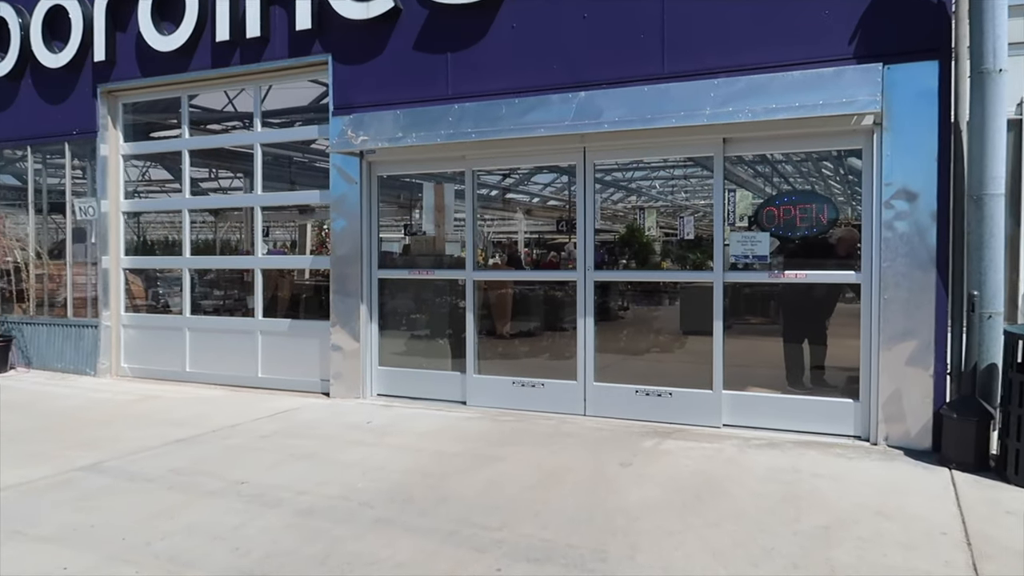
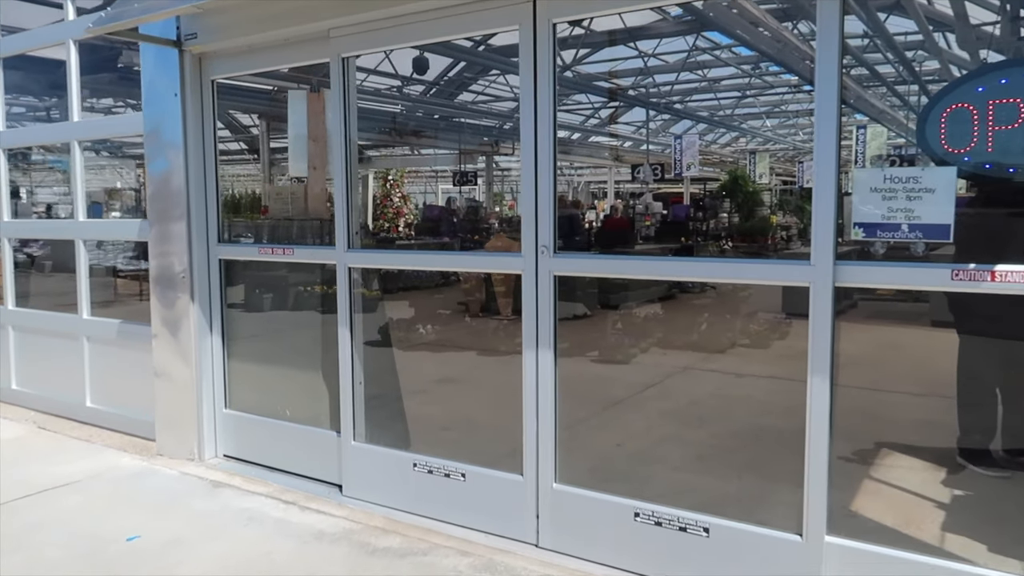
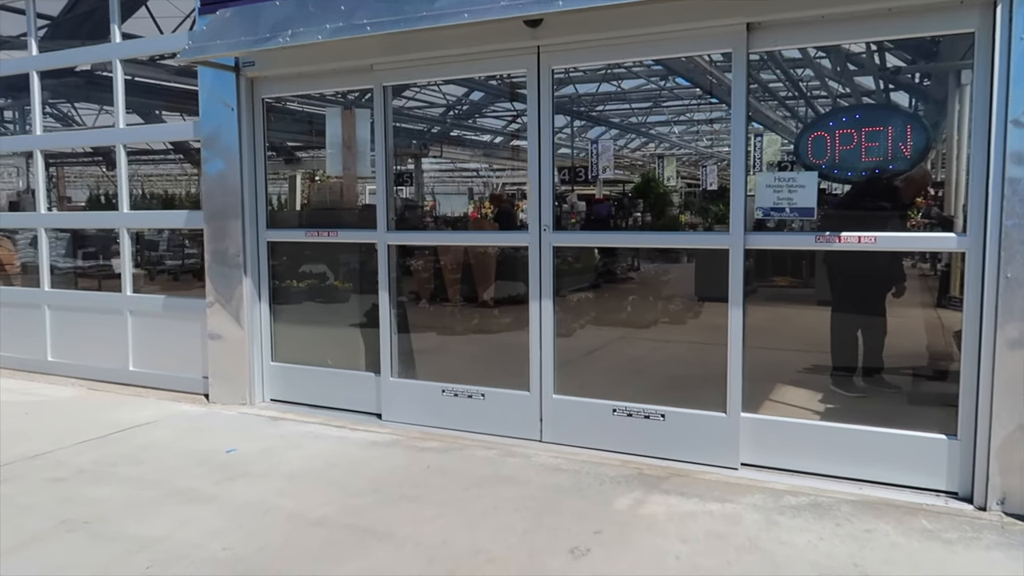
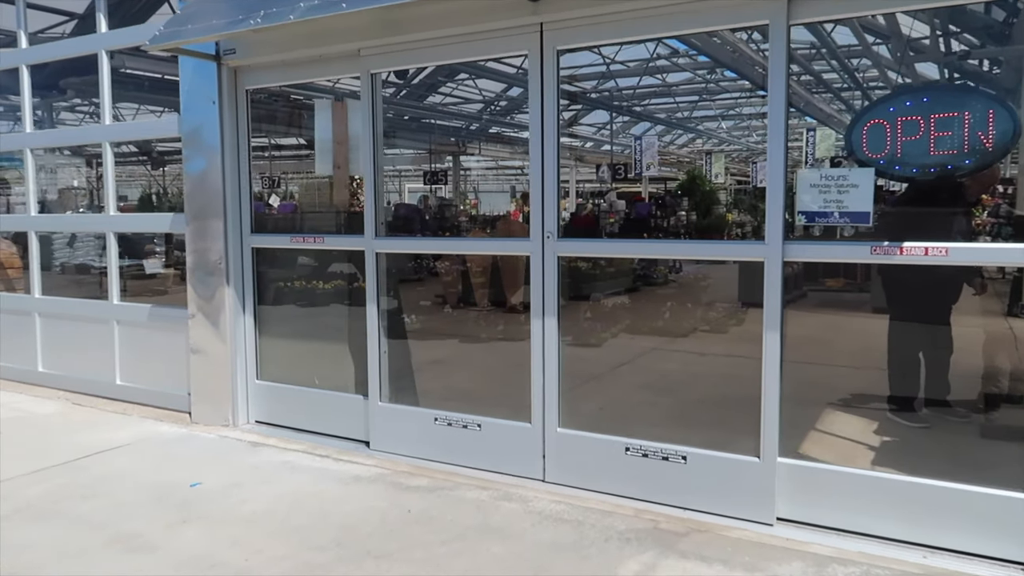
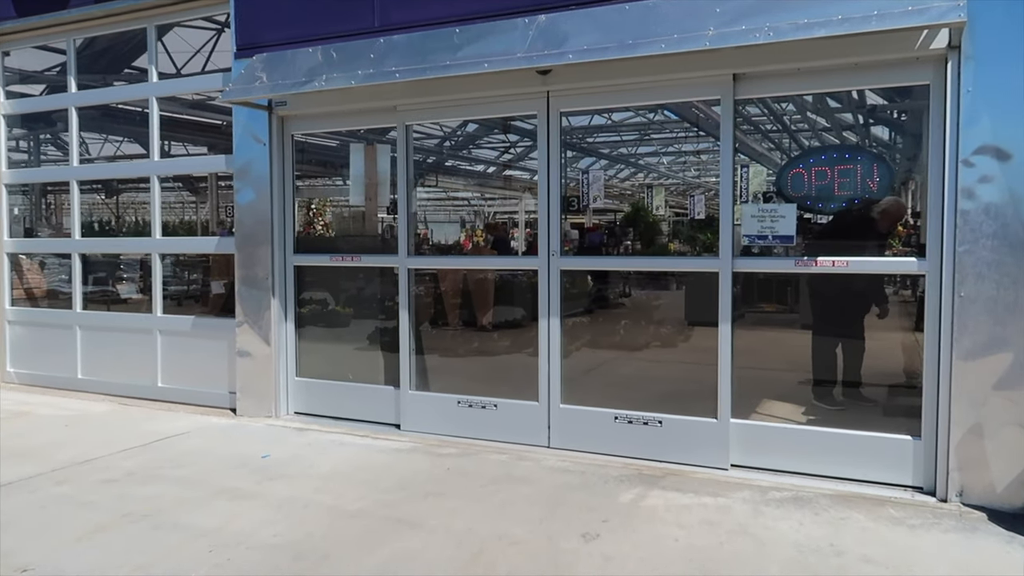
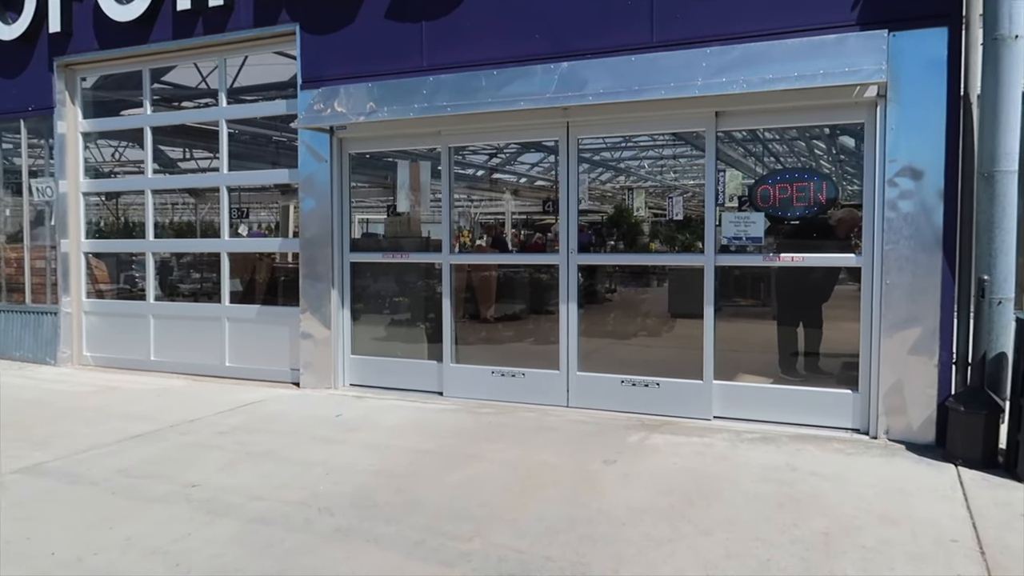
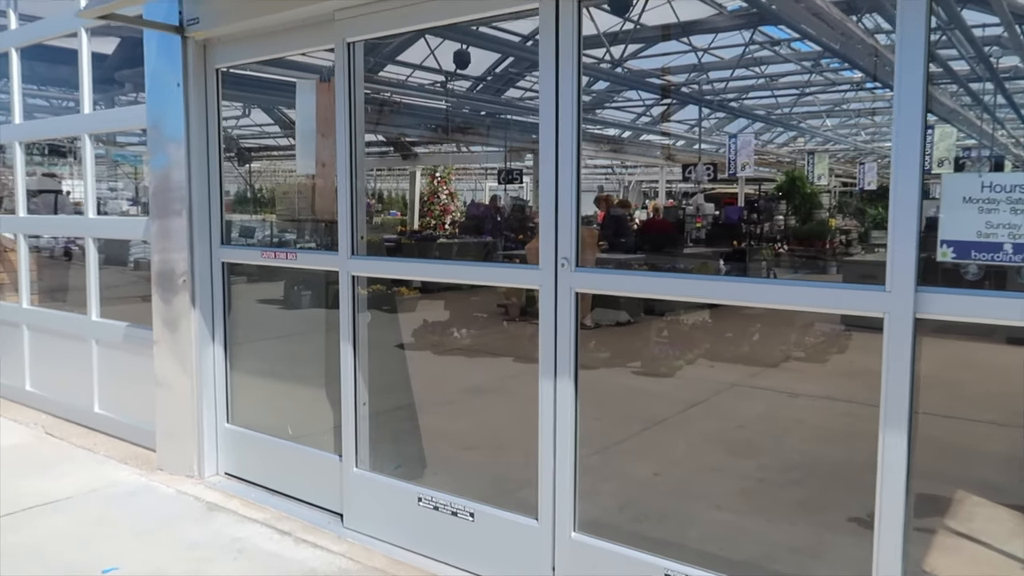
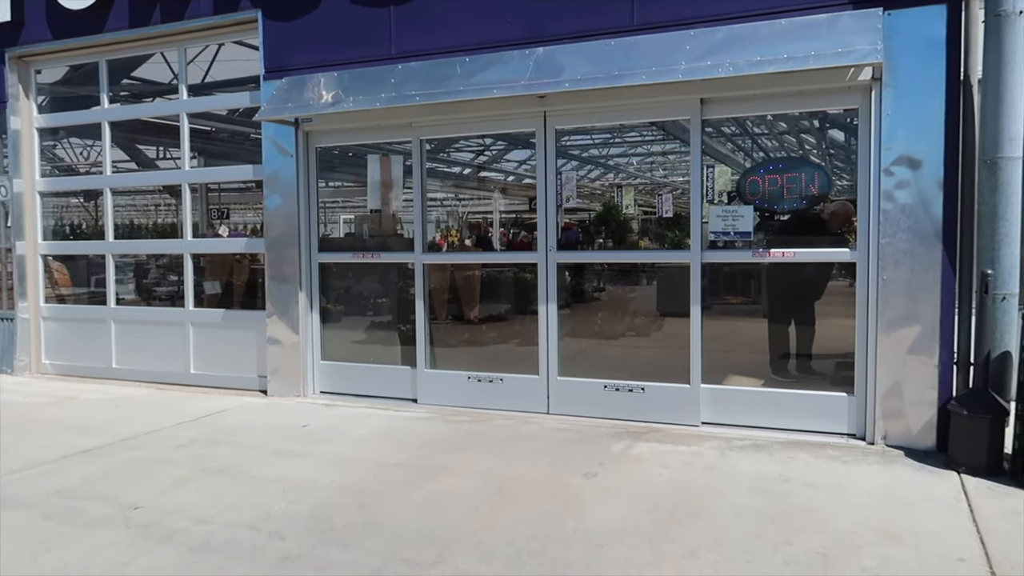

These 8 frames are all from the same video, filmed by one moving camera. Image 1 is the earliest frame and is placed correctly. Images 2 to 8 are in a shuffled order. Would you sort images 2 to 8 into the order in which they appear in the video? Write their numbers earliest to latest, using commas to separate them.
6, 8, 5, 3, 4, 2, 7
